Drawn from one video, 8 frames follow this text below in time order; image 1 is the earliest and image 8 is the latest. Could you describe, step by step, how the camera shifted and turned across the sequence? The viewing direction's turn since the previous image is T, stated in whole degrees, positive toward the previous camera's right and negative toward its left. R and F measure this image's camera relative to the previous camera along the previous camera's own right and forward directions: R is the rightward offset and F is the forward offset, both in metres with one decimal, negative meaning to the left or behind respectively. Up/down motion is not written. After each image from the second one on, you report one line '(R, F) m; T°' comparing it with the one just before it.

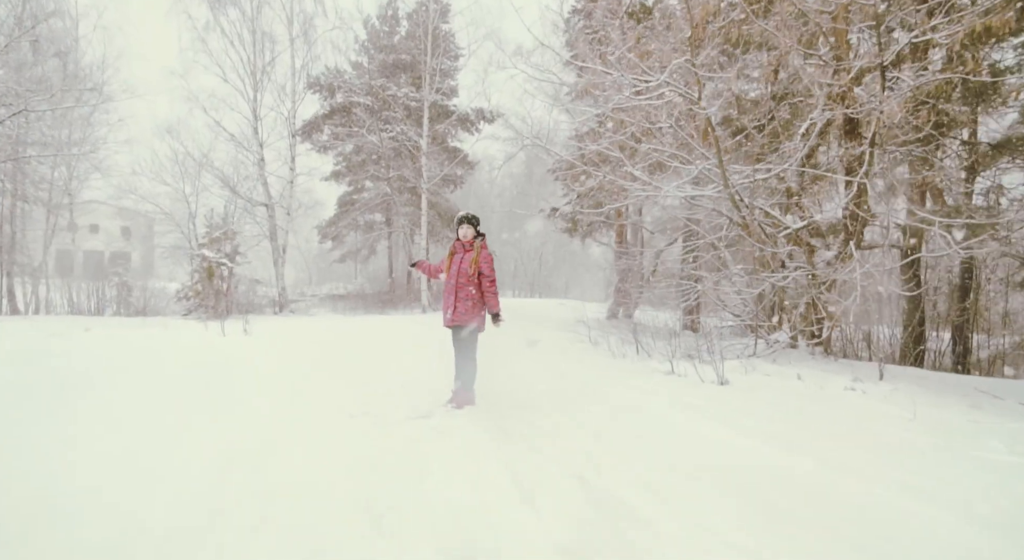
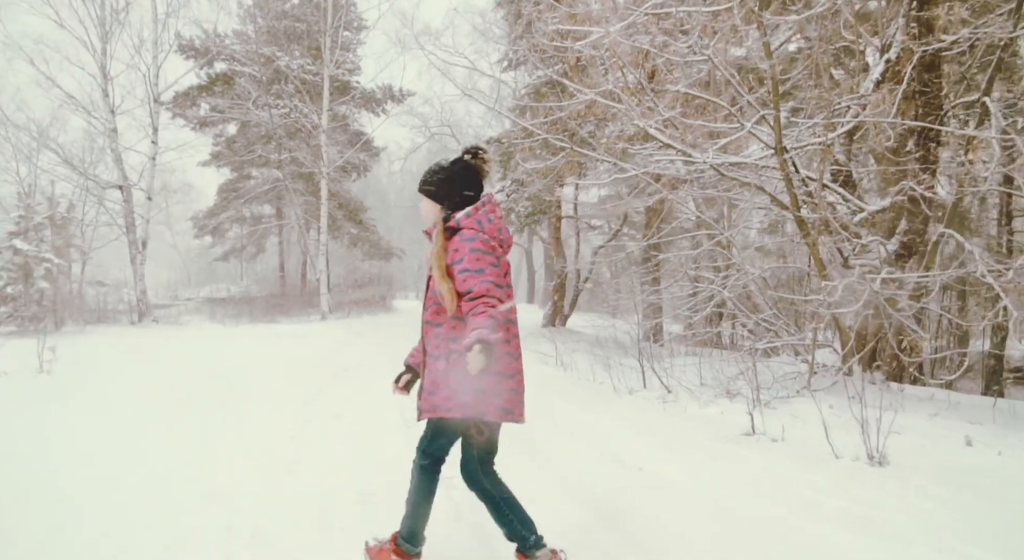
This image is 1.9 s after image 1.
(-0.6, +3.1) m; +9°
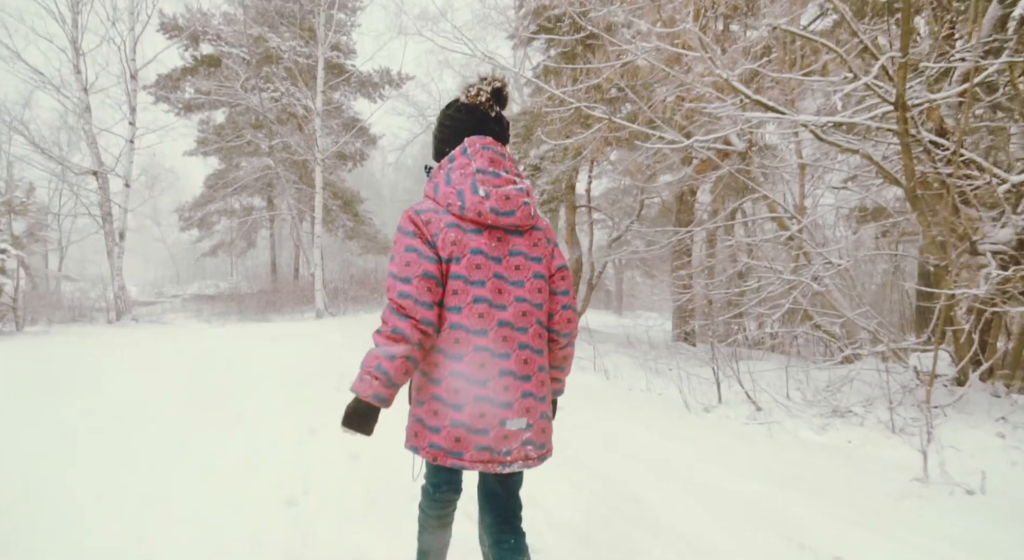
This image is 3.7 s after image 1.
(-0.4, +1.3) m; +1°
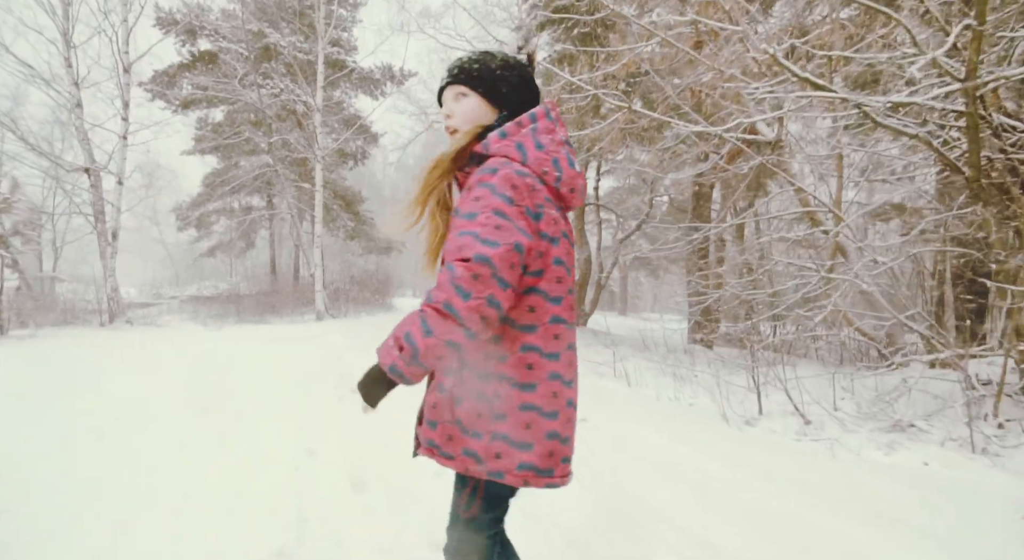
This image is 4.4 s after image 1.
(-0.1, +0.5) m; 0°
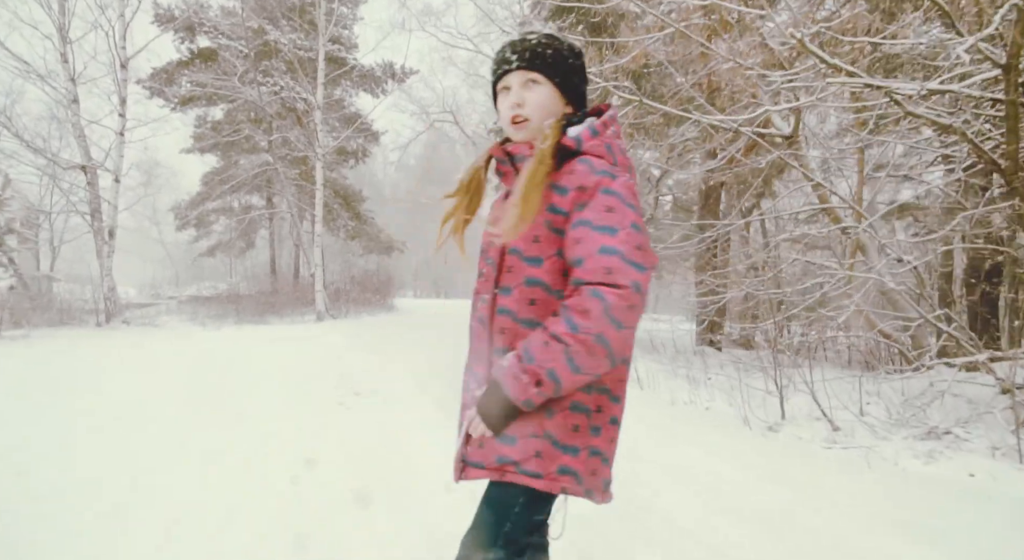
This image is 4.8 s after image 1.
(-0.1, +0.3) m; 0°
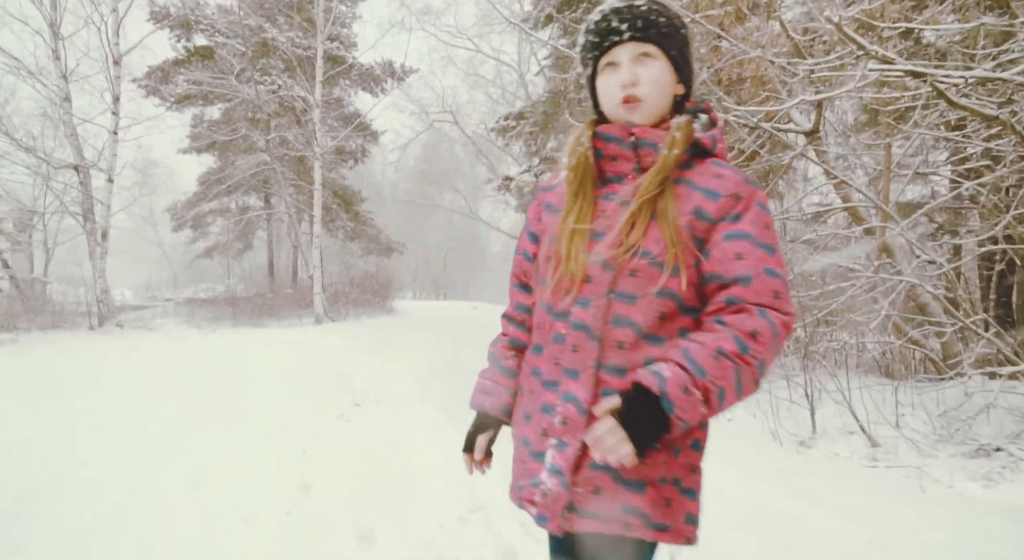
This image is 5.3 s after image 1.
(-0.1, +0.3) m; 0°
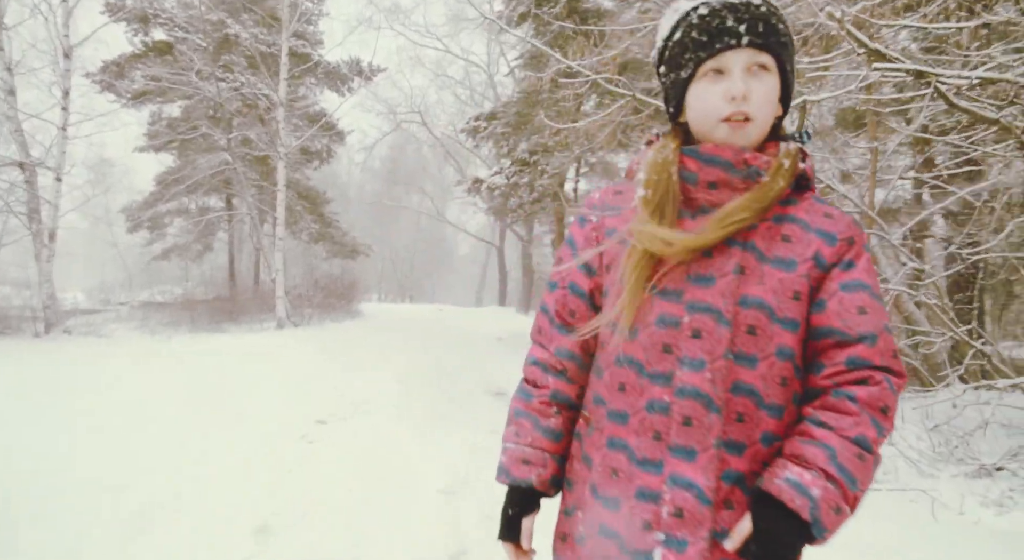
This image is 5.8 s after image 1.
(-0.1, +0.3) m; +3°
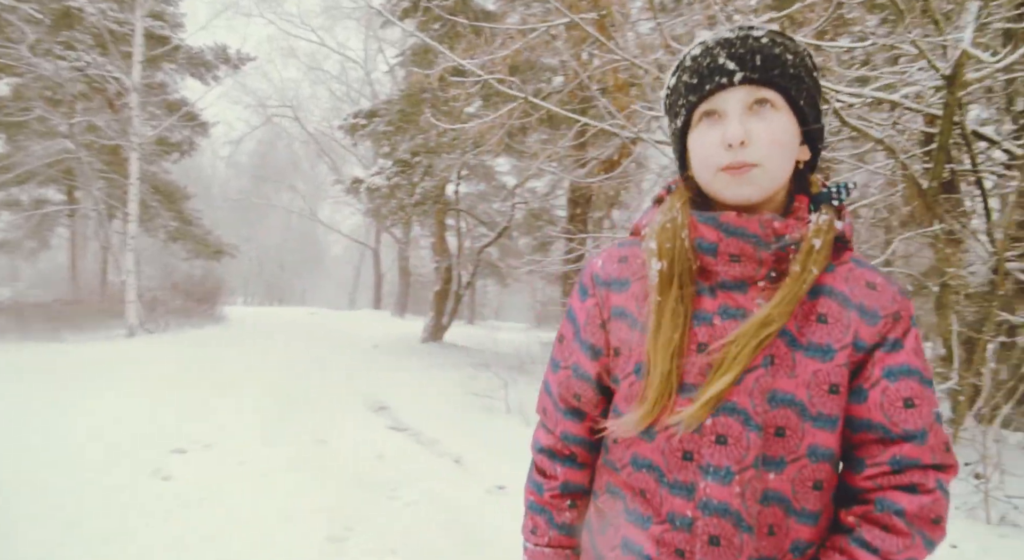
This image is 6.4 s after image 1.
(-0.1, +0.3) m; +10°
